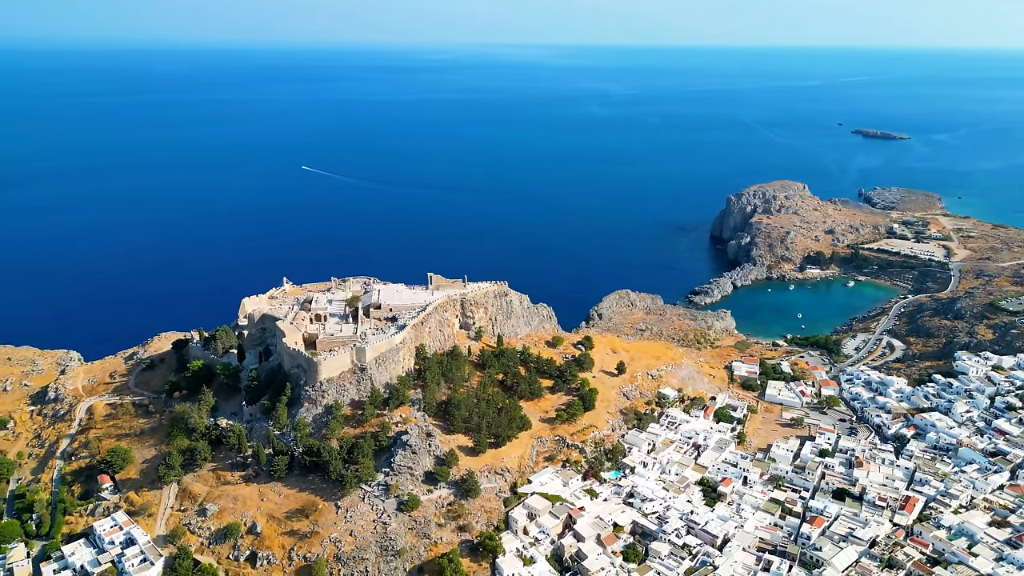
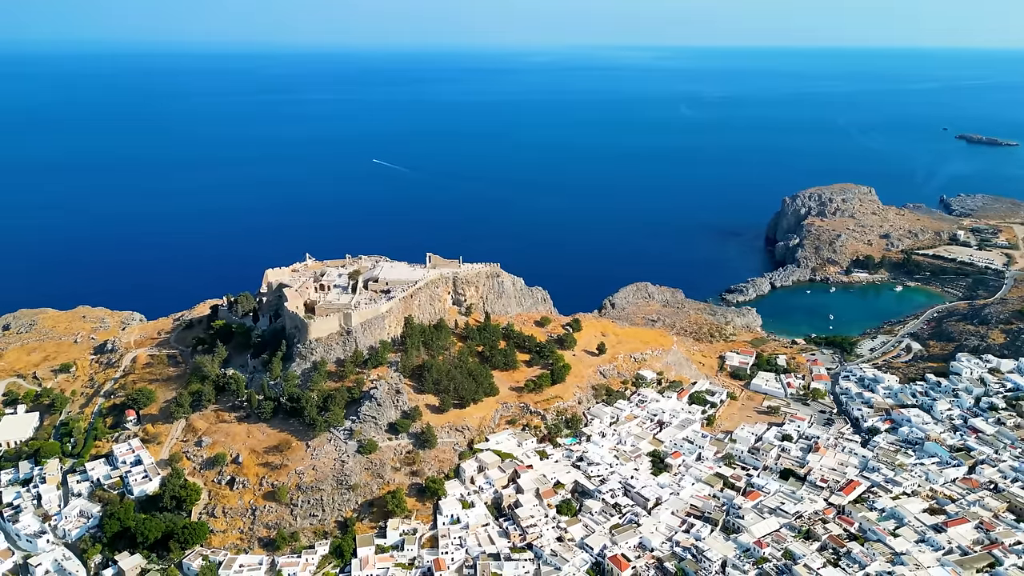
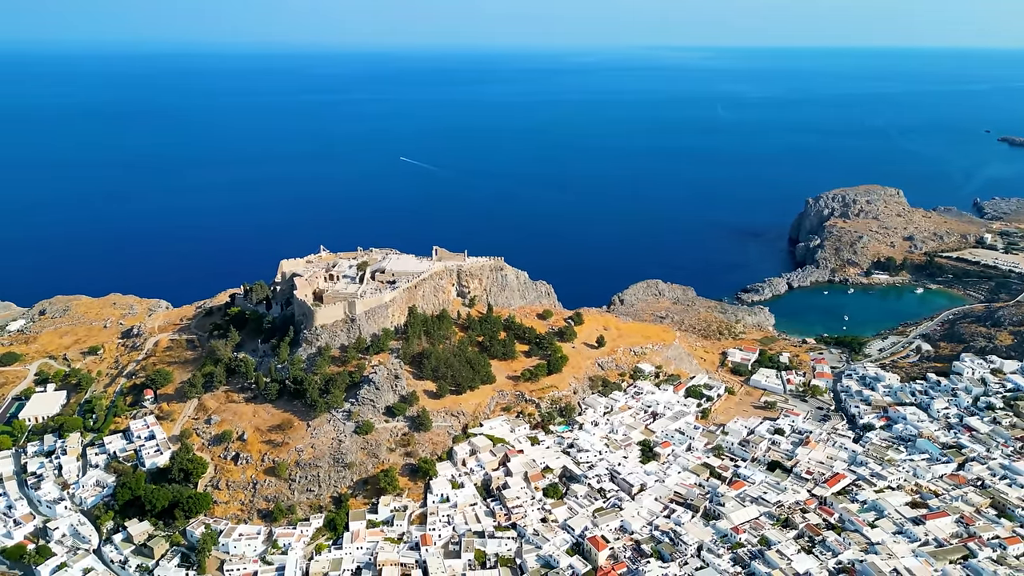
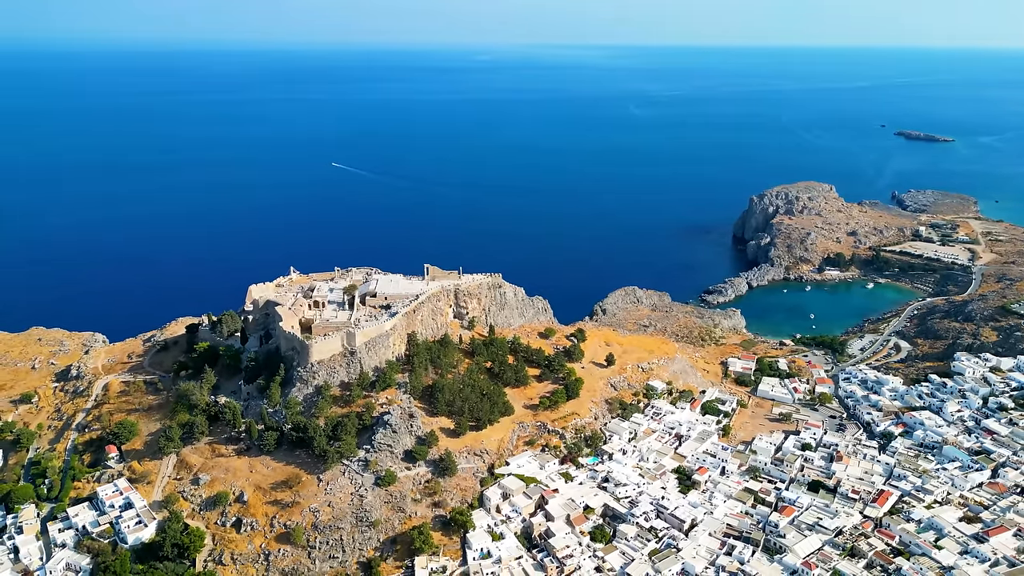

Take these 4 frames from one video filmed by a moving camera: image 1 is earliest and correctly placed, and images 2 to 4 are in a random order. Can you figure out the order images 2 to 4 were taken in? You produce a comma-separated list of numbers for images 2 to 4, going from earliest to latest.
4, 2, 3
